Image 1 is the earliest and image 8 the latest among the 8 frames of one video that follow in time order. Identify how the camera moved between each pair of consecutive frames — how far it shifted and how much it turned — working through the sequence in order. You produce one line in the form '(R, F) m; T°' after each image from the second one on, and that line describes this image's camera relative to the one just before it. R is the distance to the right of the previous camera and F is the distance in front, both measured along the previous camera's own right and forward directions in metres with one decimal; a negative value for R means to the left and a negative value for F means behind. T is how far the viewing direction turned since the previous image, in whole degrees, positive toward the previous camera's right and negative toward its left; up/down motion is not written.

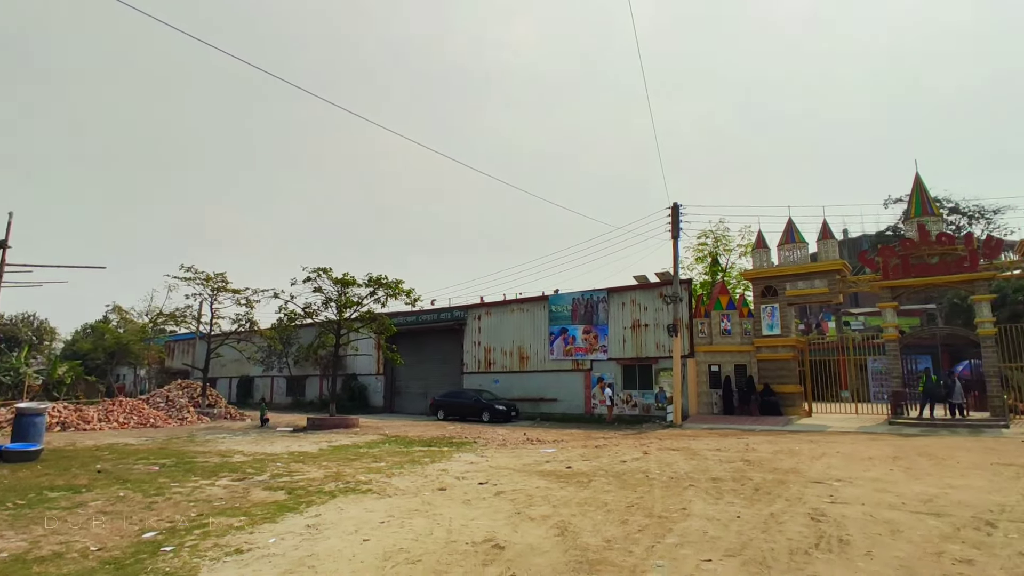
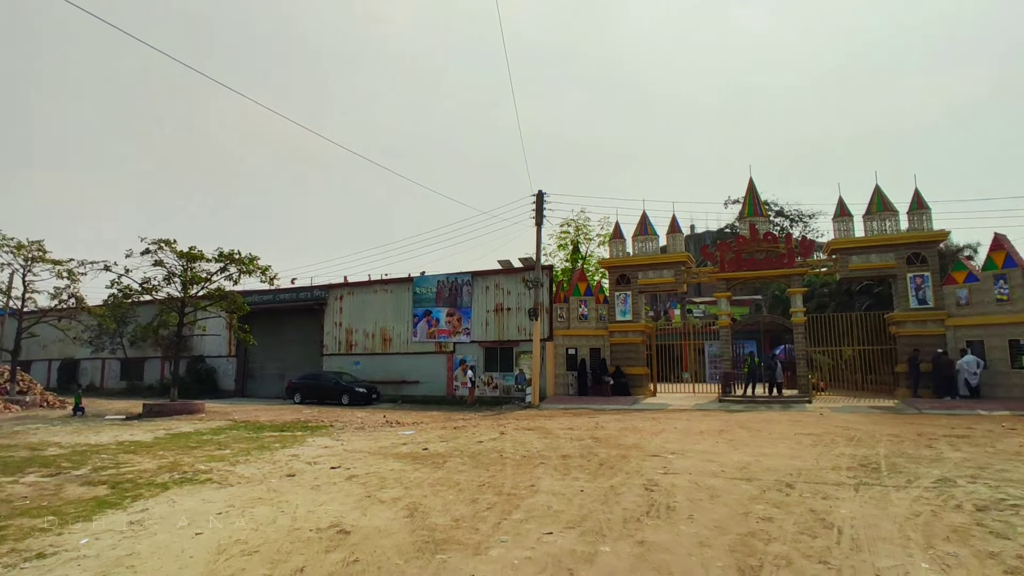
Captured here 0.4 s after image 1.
(+0.1, 0.0) m; +12°
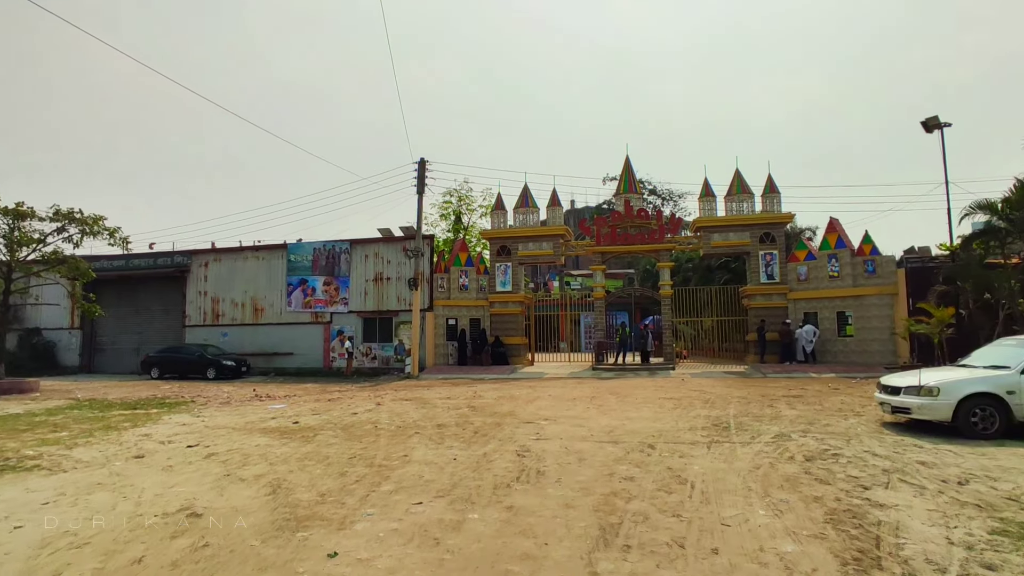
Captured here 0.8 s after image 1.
(+0.1, +0.1) m; +11°
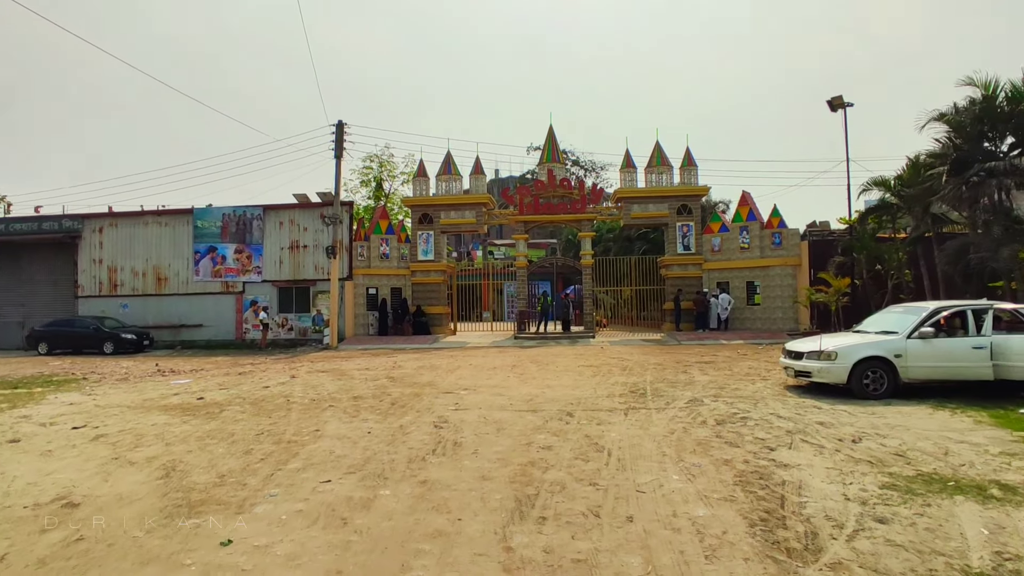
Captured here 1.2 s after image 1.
(+0.1, +0.2) m; +7°
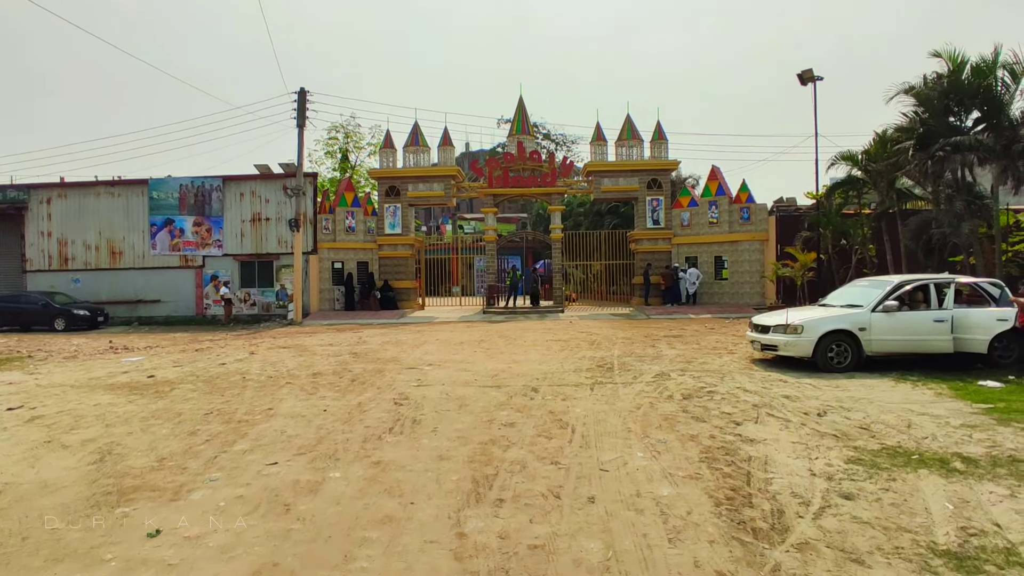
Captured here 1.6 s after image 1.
(+0.1, +0.3) m; +3°
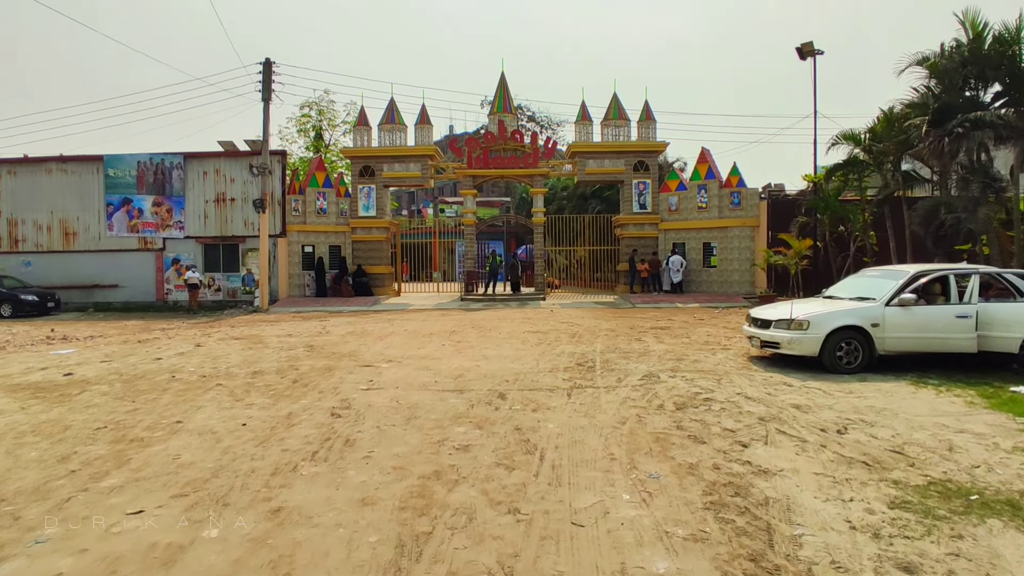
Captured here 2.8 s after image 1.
(+0.2, +1.2) m; +1°
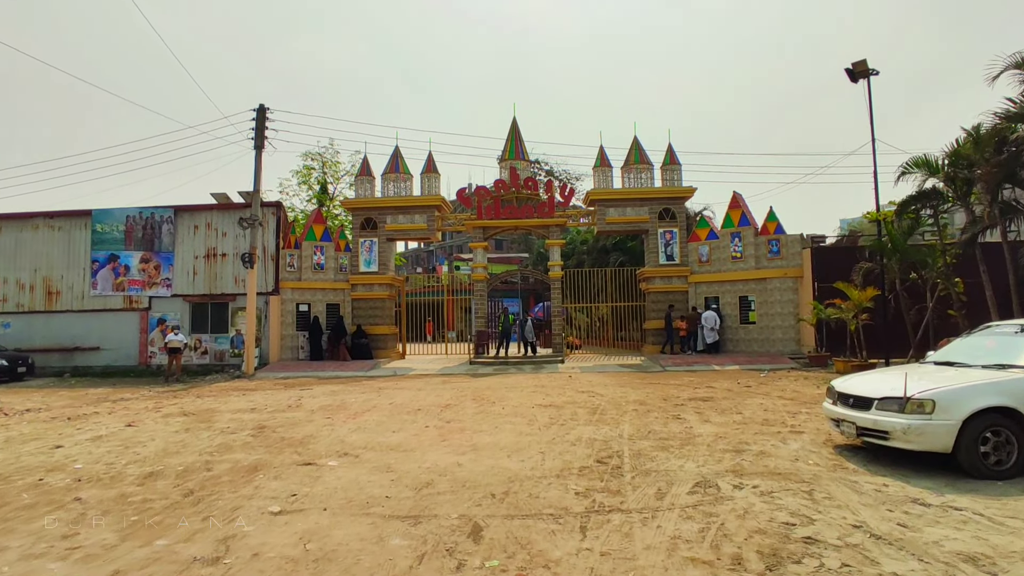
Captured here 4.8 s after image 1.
(+0.3, +2.4) m; -2°
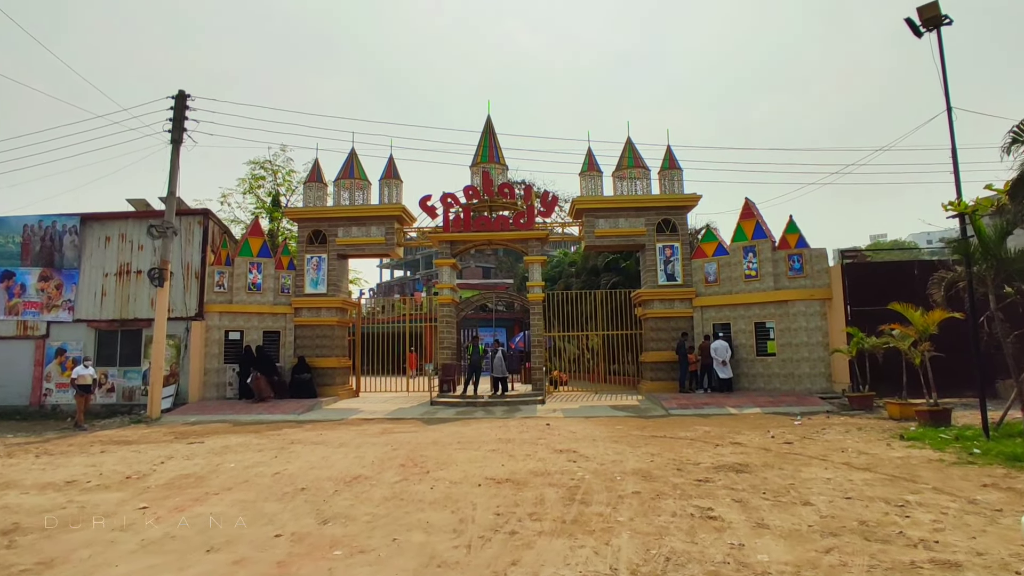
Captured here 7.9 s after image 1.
(+0.7, +3.8) m; +1°
